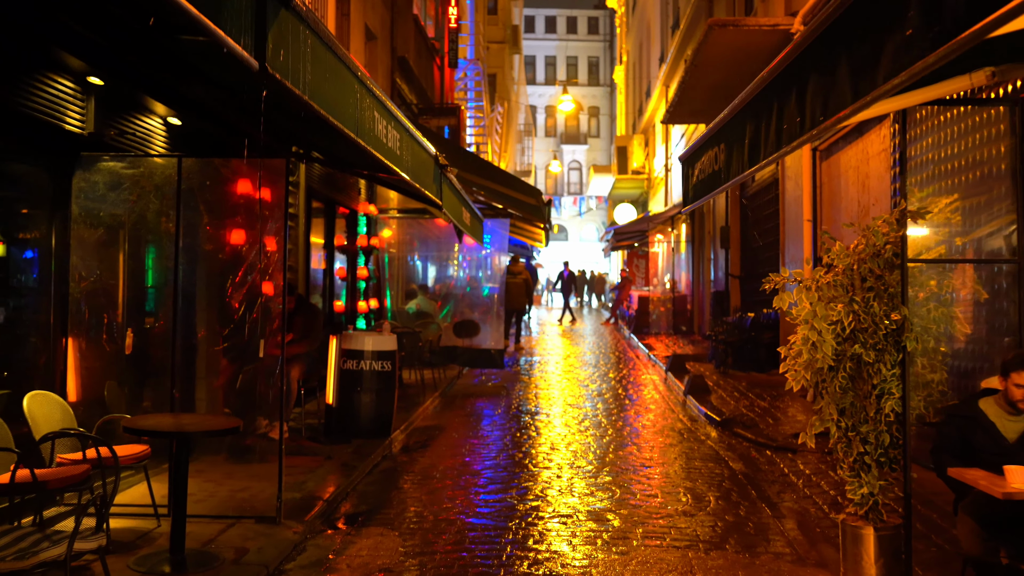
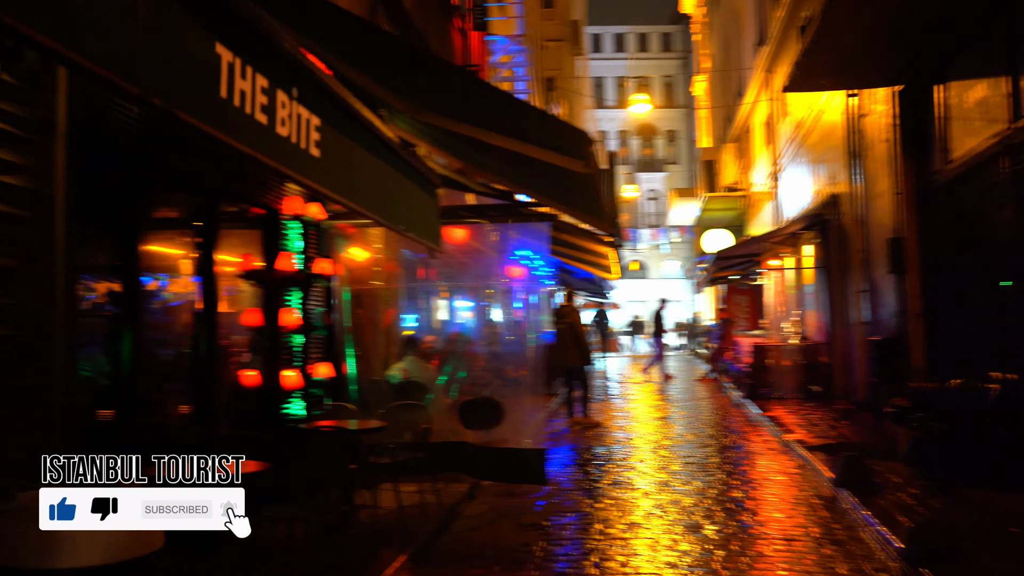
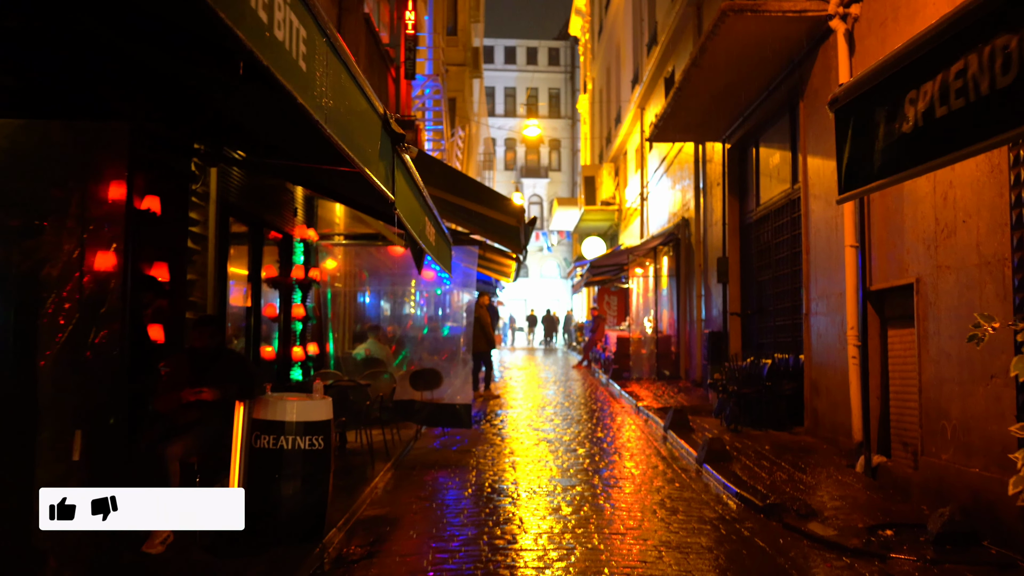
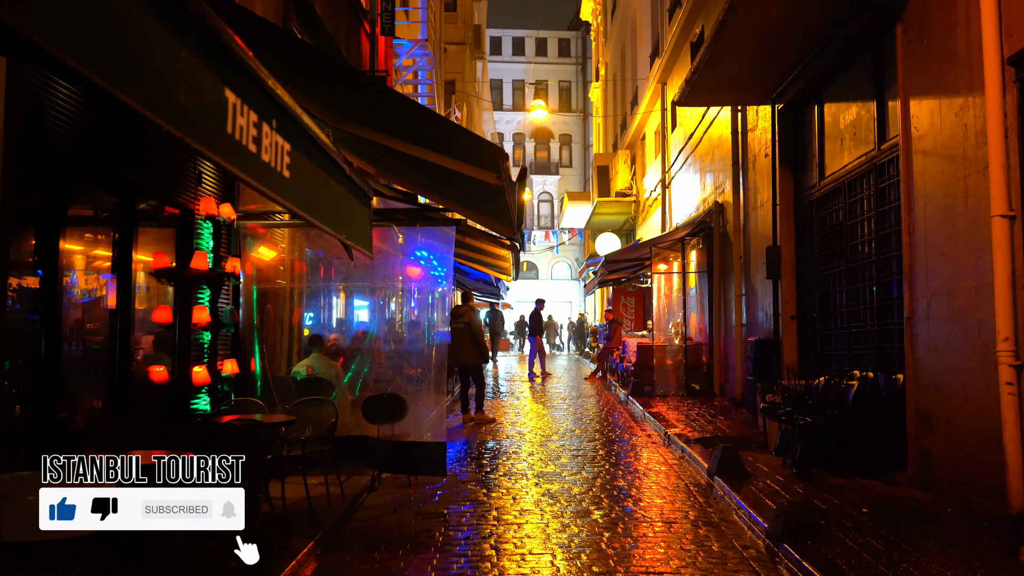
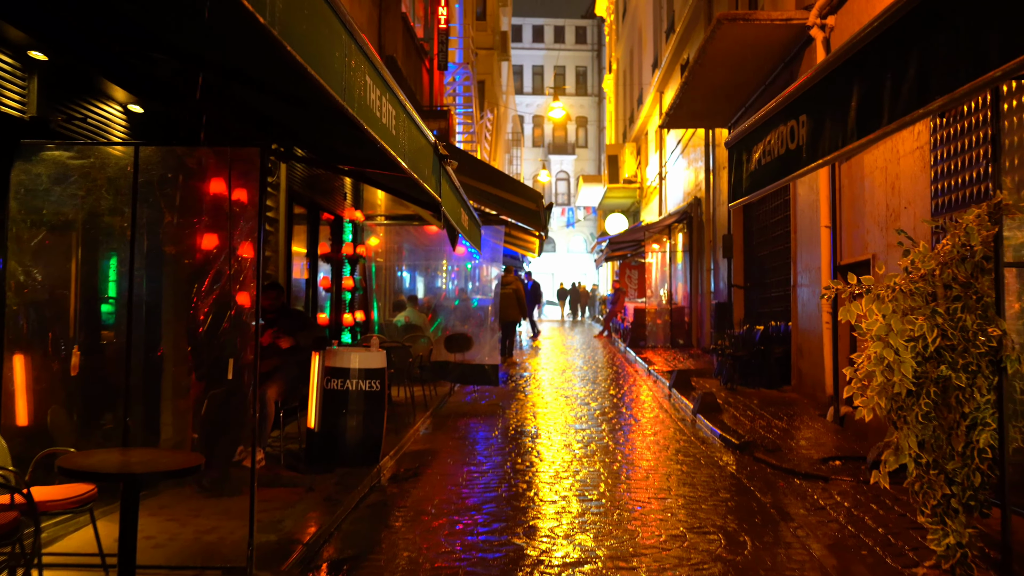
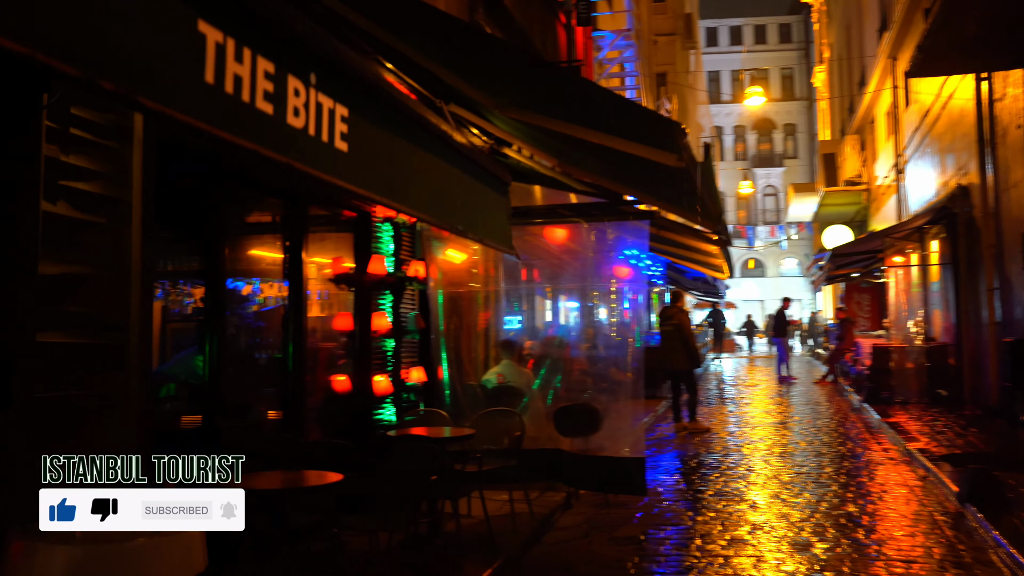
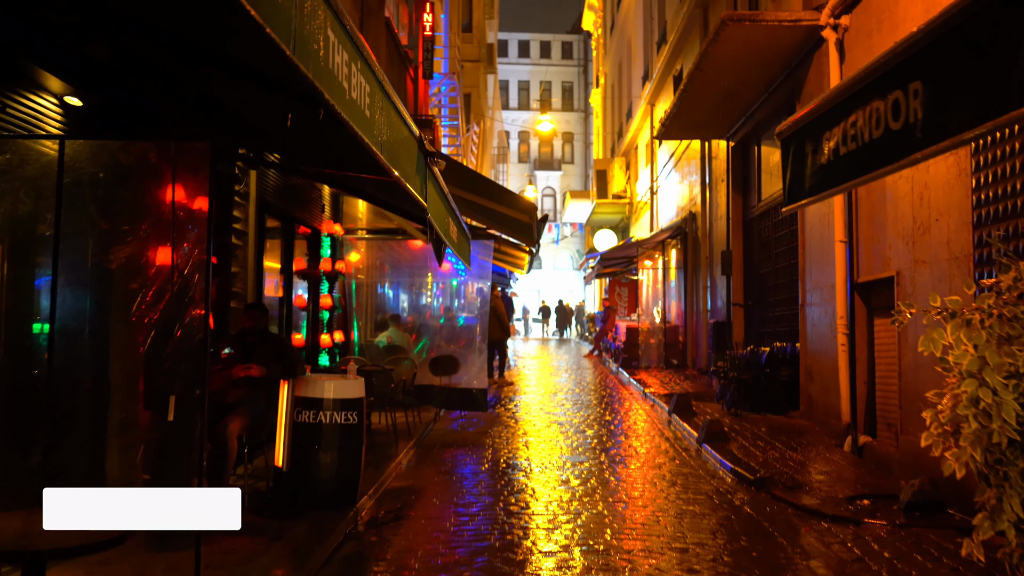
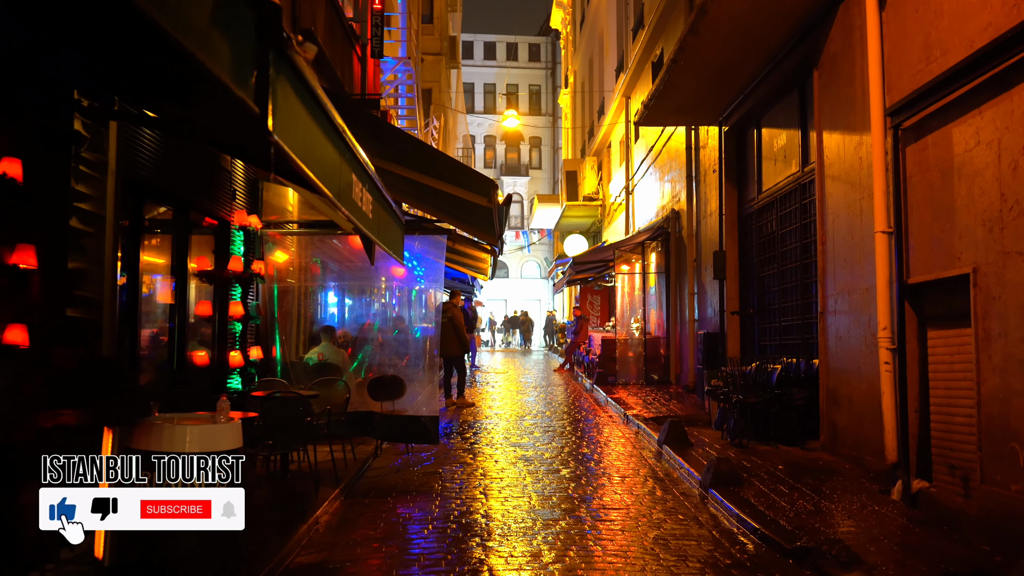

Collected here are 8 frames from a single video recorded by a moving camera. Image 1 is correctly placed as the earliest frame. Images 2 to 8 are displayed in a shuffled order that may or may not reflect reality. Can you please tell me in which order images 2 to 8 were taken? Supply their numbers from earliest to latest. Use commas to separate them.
5, 7, 3, 8, 4, 2, 6
